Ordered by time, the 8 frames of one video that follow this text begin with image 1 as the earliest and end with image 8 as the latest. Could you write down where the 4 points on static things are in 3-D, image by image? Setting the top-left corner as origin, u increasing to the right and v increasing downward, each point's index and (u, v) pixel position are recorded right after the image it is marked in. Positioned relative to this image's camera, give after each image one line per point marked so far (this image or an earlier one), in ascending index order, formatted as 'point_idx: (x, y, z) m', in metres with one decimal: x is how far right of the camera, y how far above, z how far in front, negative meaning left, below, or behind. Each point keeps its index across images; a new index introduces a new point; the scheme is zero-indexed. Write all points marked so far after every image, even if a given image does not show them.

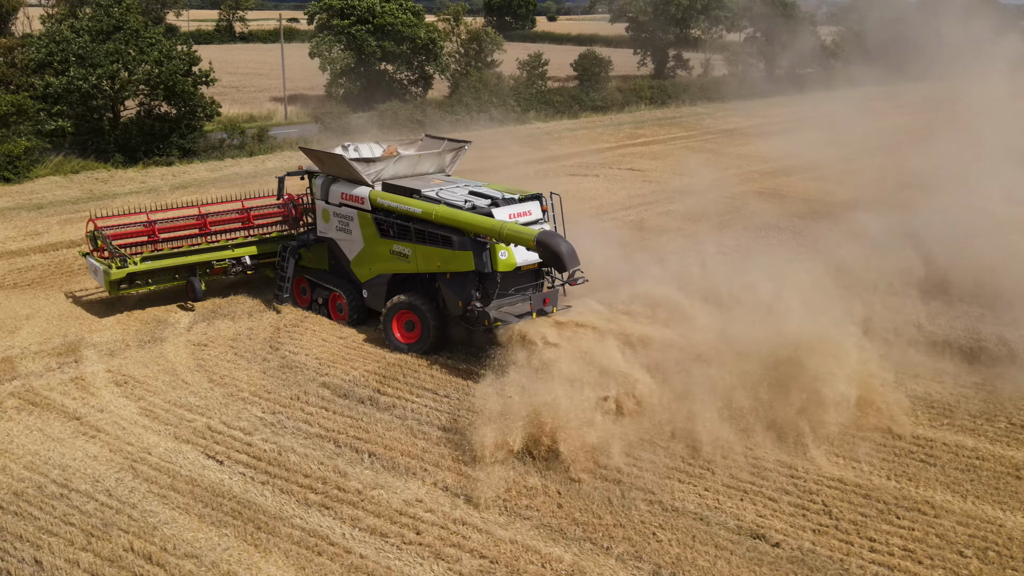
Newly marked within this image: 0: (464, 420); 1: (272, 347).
0: (-0.6, -1.6, +7.7) m
1: (-3.6, -0.9, +9.3) m
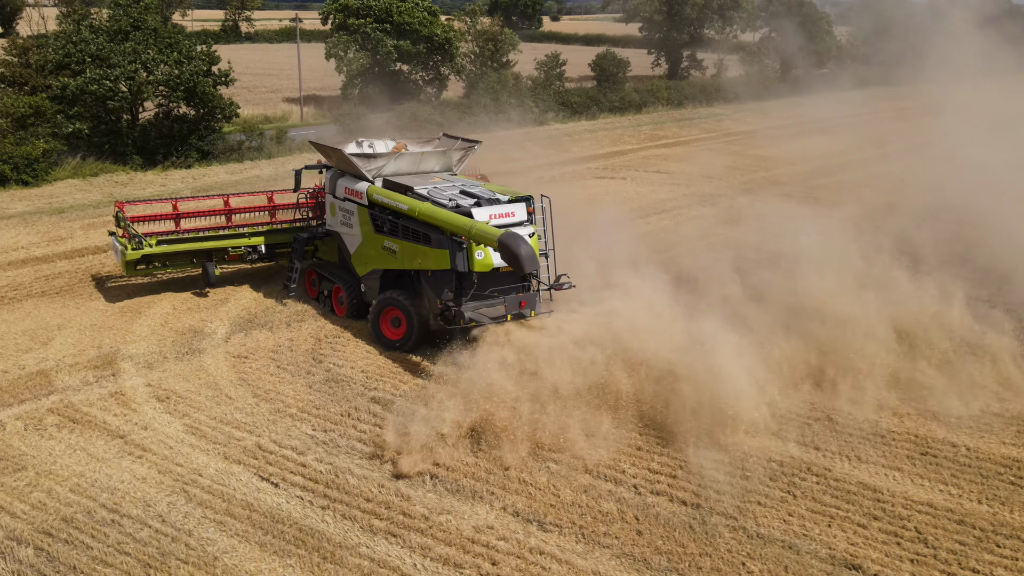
0: (+0.2, -1.8, +7.4) m
1: (-2.8, -1.0, +8.9) m
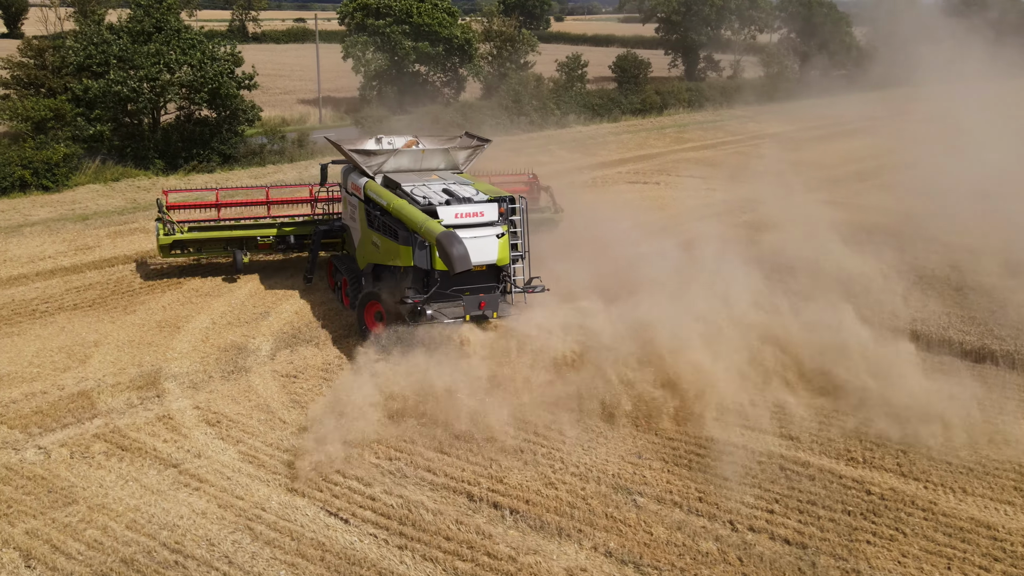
0: (+1.0, -2.0, +6.9) m
1: (-2.0, -1.2, +8.5) m
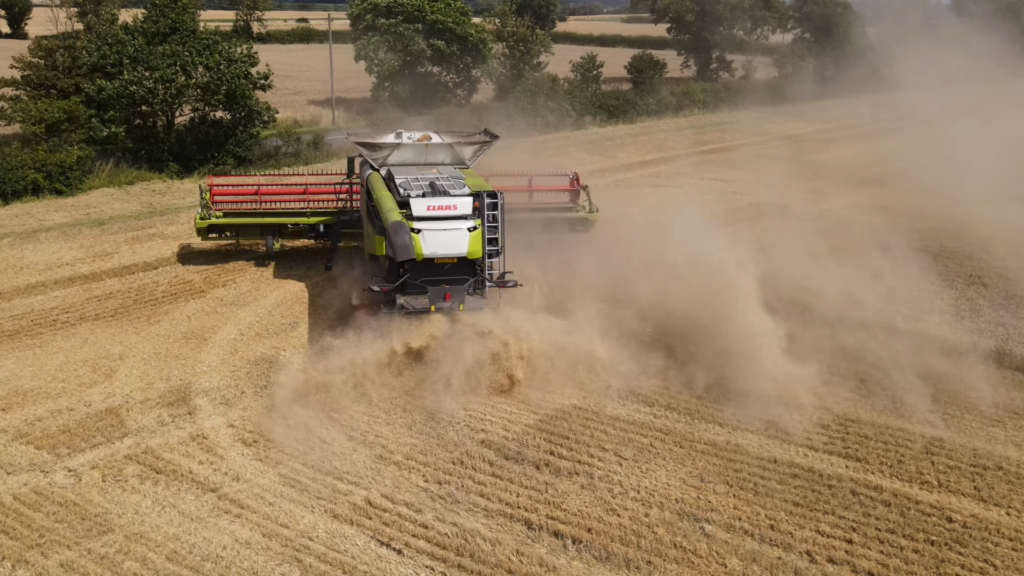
0: (+1.6, -2.1, +6.5) m
1: (-1.4, -1.4, +8.1) m
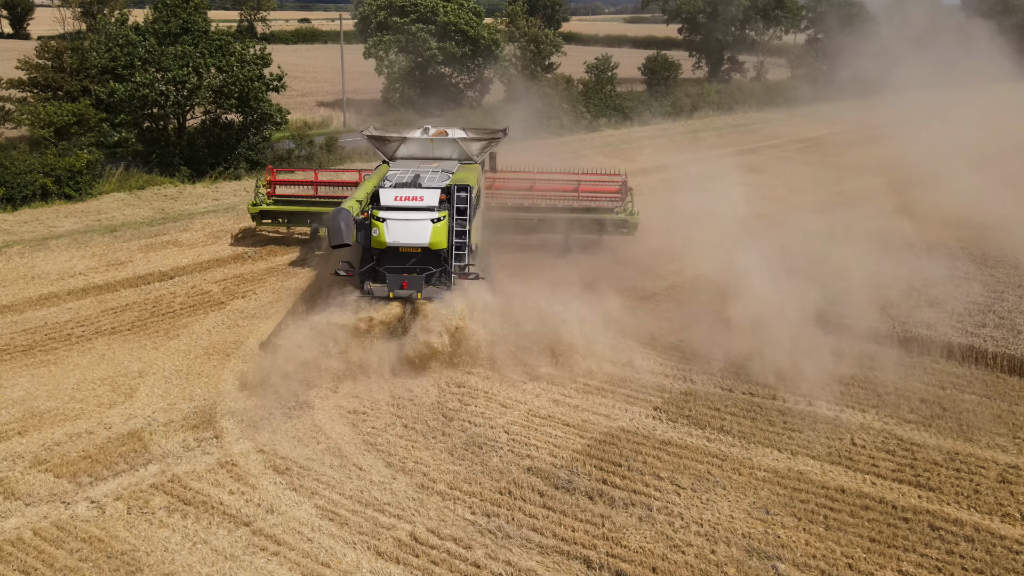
0: (+2.1, -2.3, +6.1) m
1: (-0.9, -1.6, +7.7) m
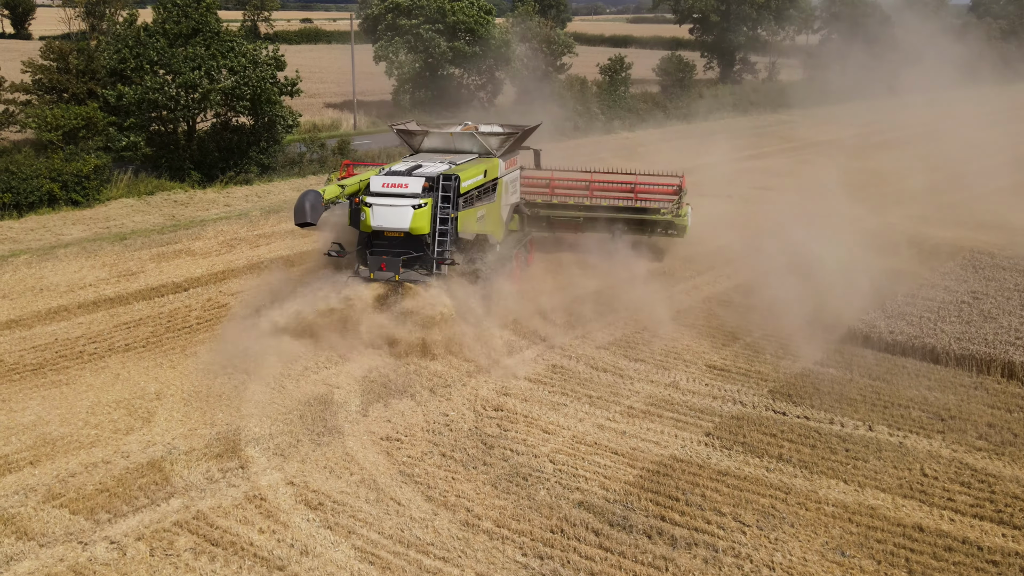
0: (+2.6, -2.5, +5.6) m
1: (-0.4, -1.8, +7.2) m
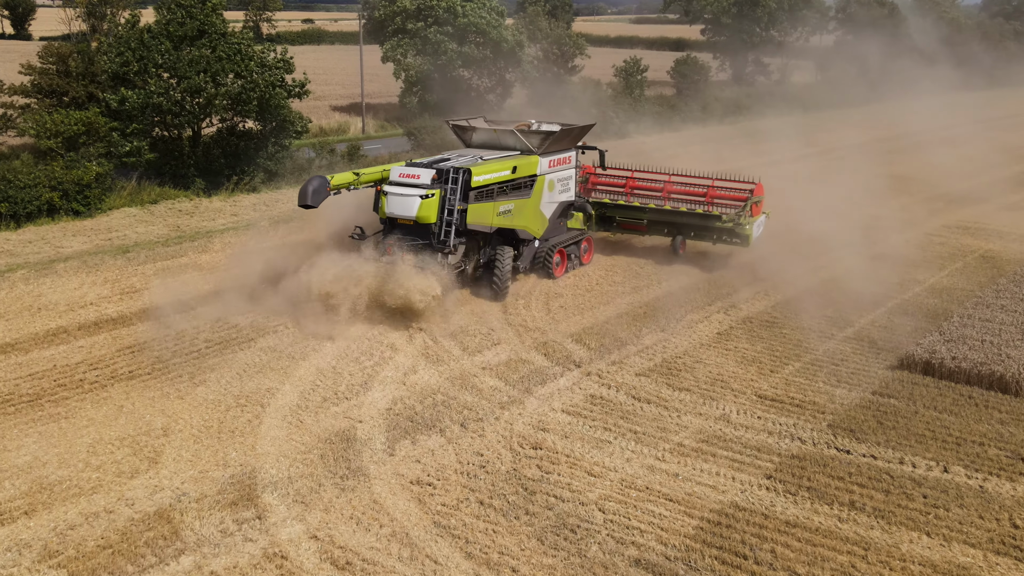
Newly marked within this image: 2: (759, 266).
0: (+3.1, -2.8, +5.0) m
1: (+0.1, -2.1, +6.6) m
2: (+5.0, +0.4, +12.7) m
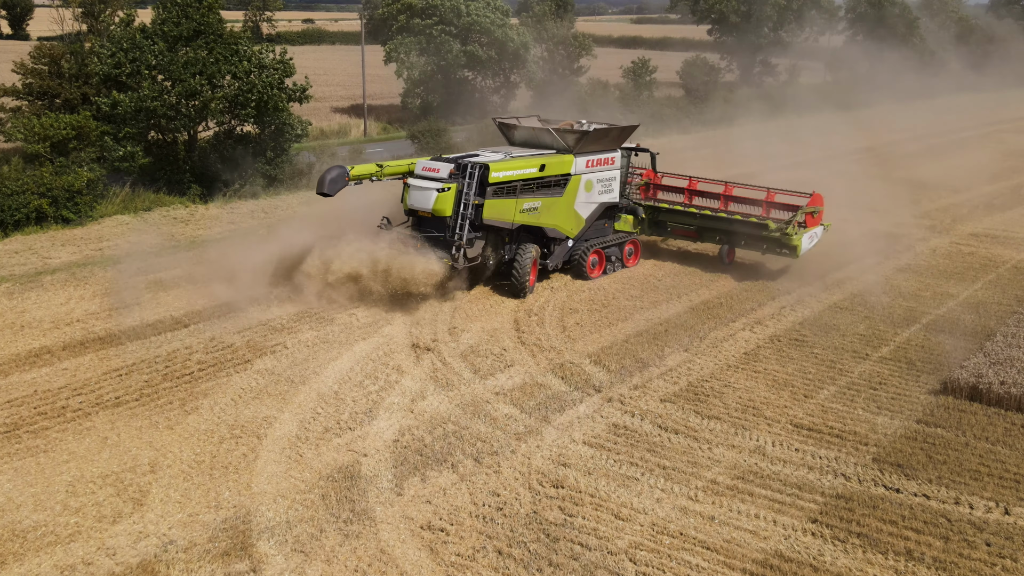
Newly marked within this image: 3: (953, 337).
0: (+3.3, -3.1, +4.4) m
1: (+0.3, -2.3, +6.0) m
2: (+5.2, +0.2, +12.1) m
3: (+6.8, -0.8, +9.8) m
